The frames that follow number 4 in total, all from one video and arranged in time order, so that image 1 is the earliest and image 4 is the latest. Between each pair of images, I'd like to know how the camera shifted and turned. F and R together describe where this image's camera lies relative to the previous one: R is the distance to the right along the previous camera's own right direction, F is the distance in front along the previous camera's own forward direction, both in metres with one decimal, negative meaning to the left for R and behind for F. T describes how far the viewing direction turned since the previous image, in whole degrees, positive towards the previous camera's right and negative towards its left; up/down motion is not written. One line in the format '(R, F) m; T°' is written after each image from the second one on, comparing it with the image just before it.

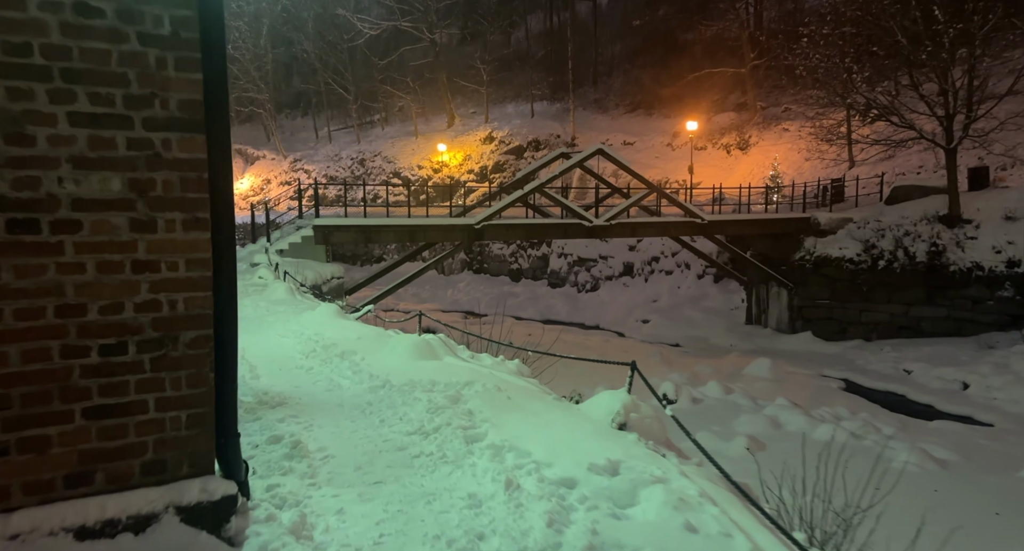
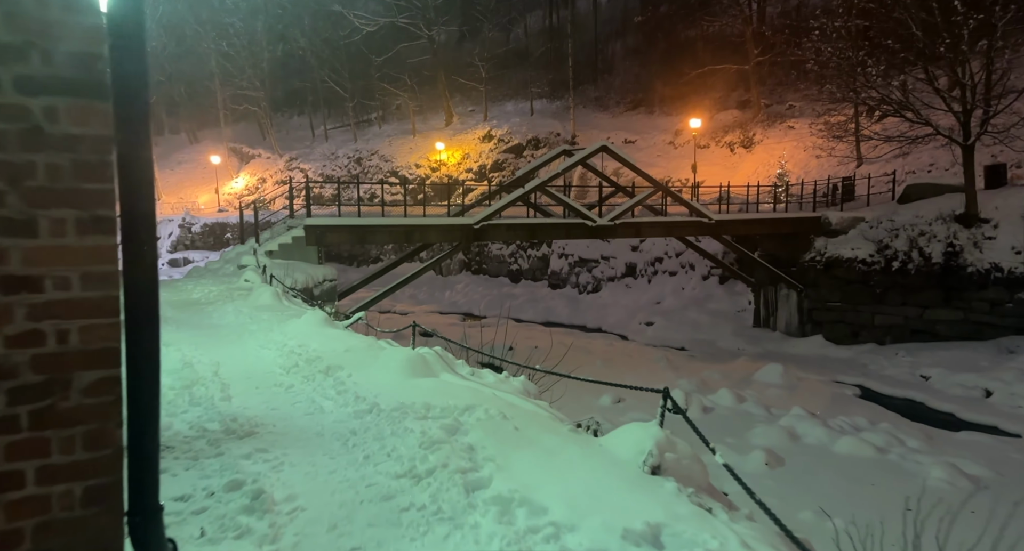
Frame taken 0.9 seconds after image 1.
(-0.1, +0.7) m; 0°
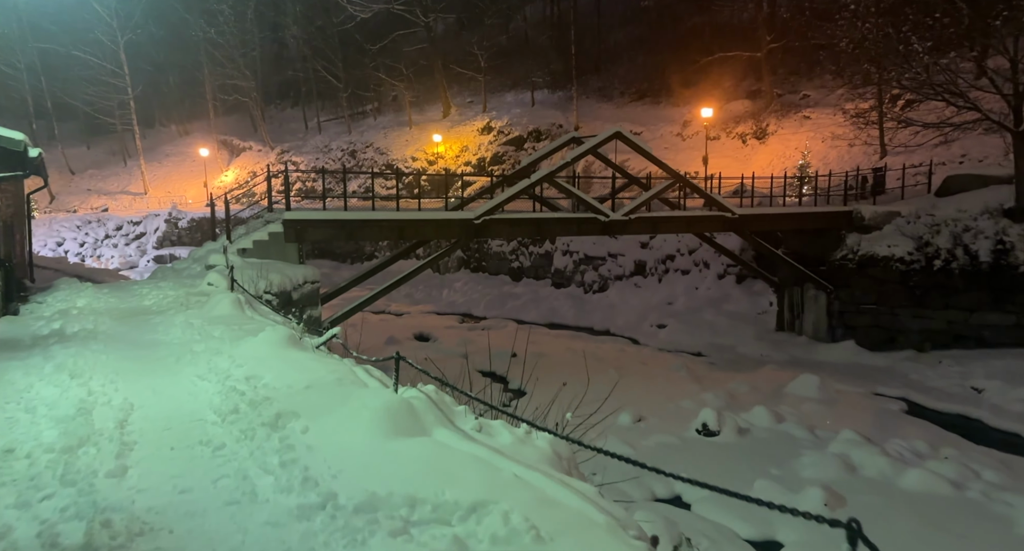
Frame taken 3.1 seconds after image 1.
(-0.1, +1.6) m; 0°
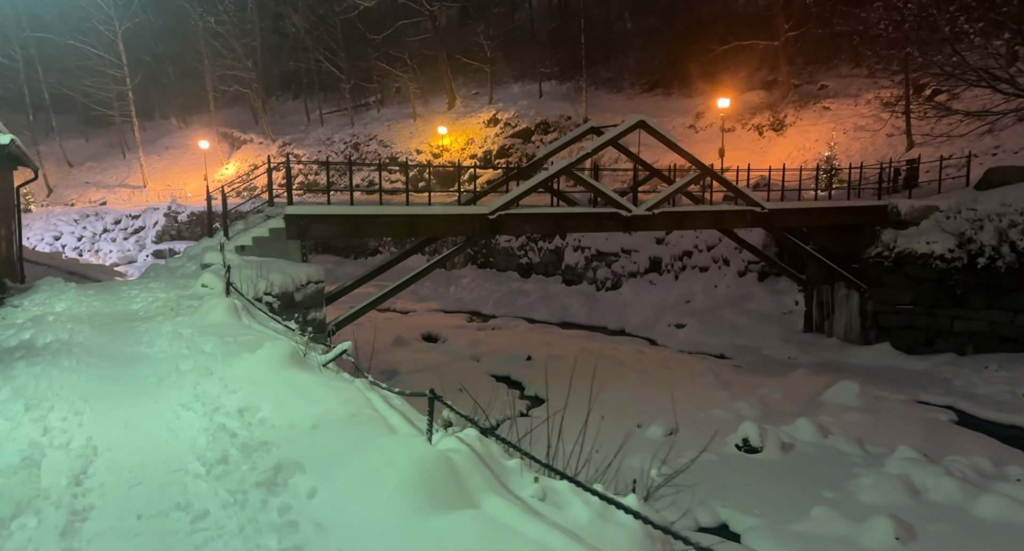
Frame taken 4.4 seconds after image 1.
(-0.3, +0.9) m; 0°
